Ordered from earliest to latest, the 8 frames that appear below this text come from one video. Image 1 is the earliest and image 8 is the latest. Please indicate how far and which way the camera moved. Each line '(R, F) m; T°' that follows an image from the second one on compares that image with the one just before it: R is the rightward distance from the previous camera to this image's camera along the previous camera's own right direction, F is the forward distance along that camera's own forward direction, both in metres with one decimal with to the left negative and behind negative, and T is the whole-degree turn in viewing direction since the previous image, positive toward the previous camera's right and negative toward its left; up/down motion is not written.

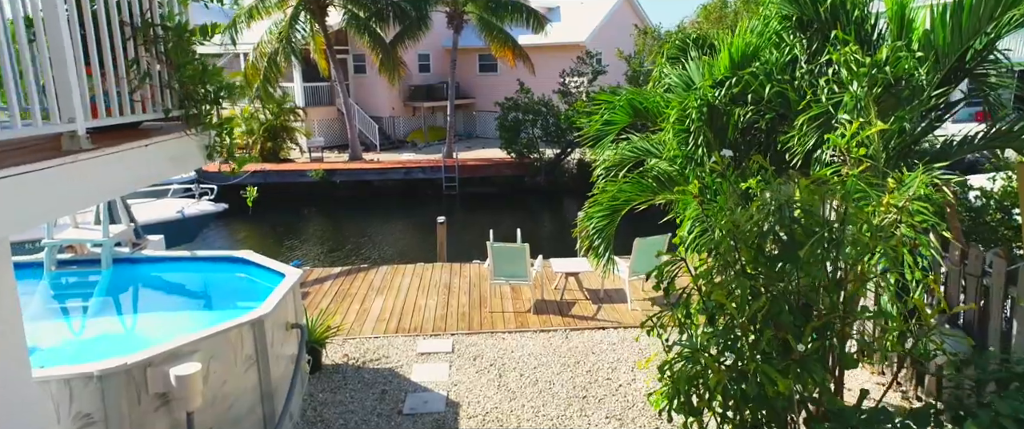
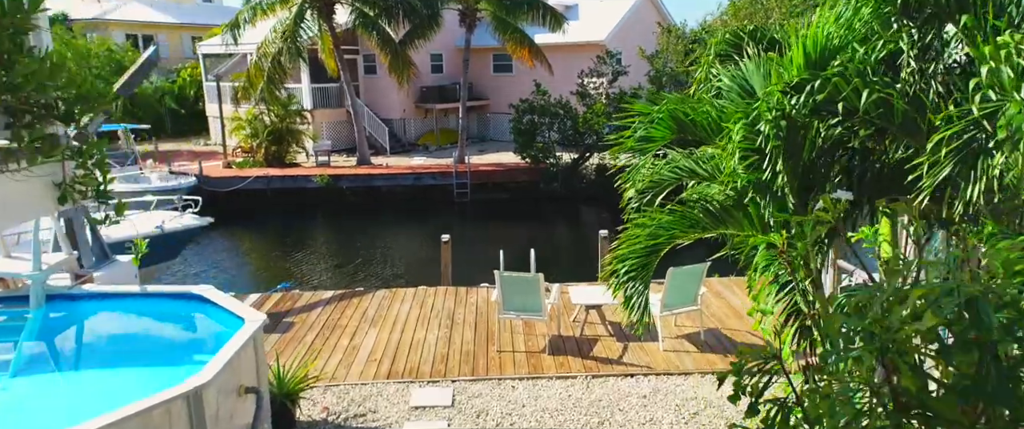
(0.0, +1.1) m; -1°
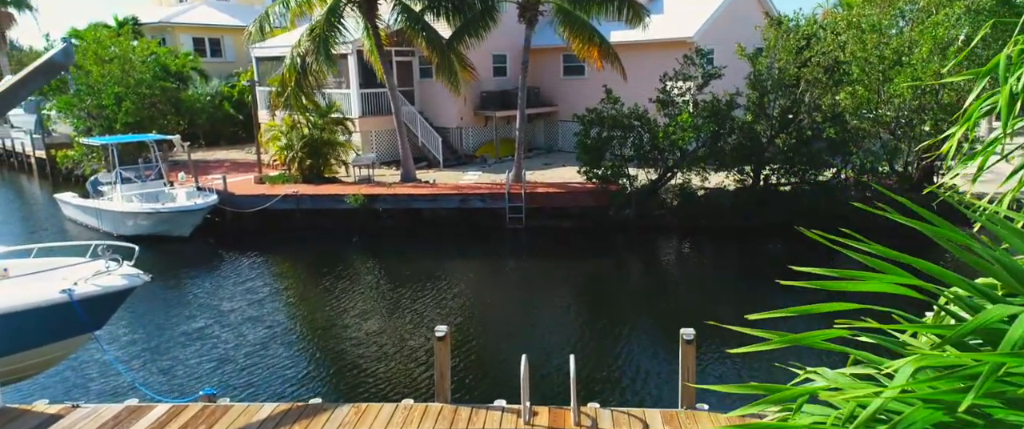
(+0.4, +3.2) m; -7°
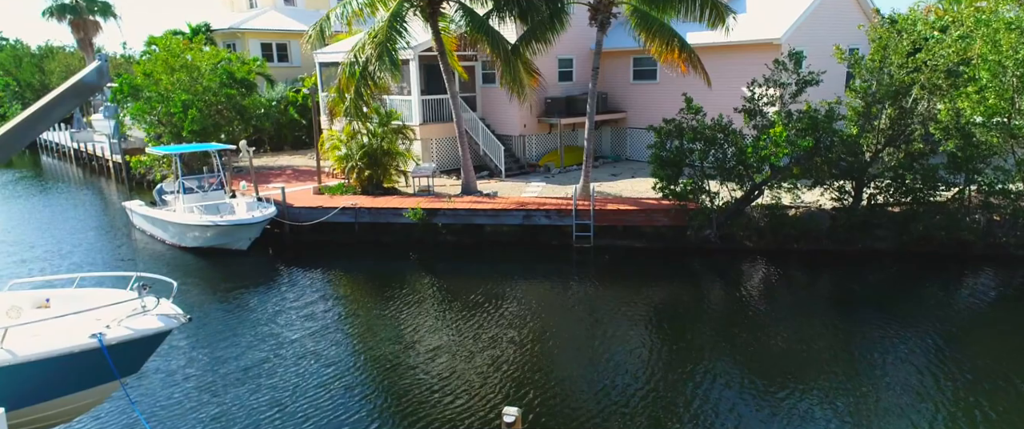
(-0.1, +1.1) m; -5°
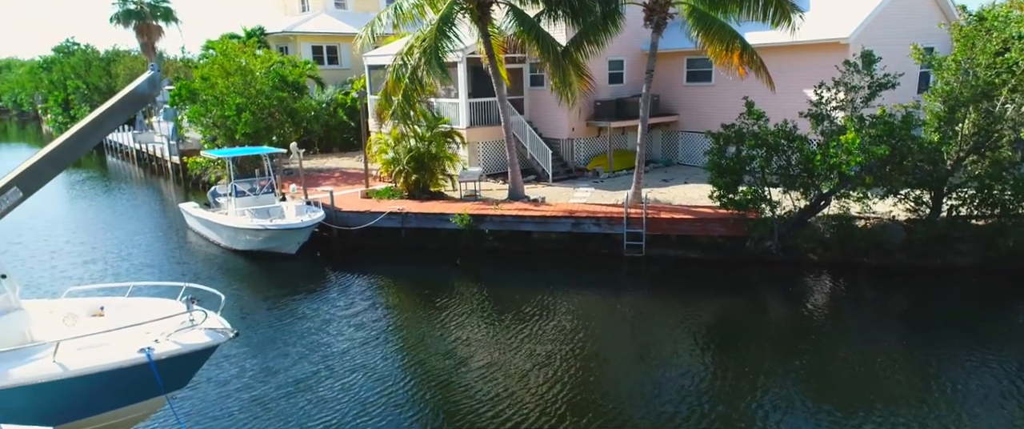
(-0.1, +0.4) m; -4°
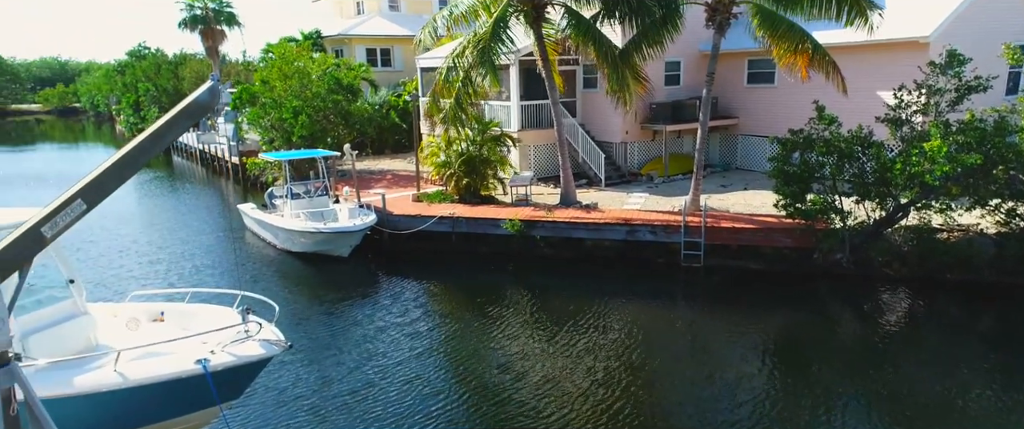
(0.0, +0.4) m; -4°
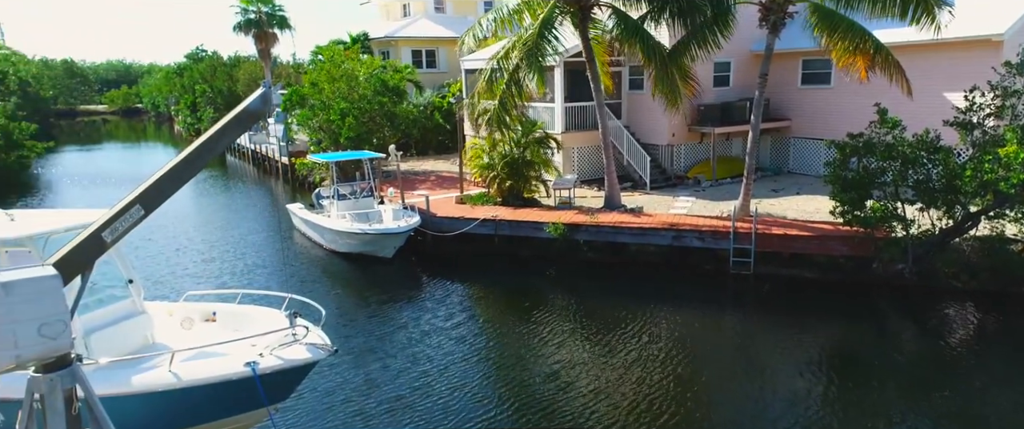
(0.0, +0.2) m; -4°
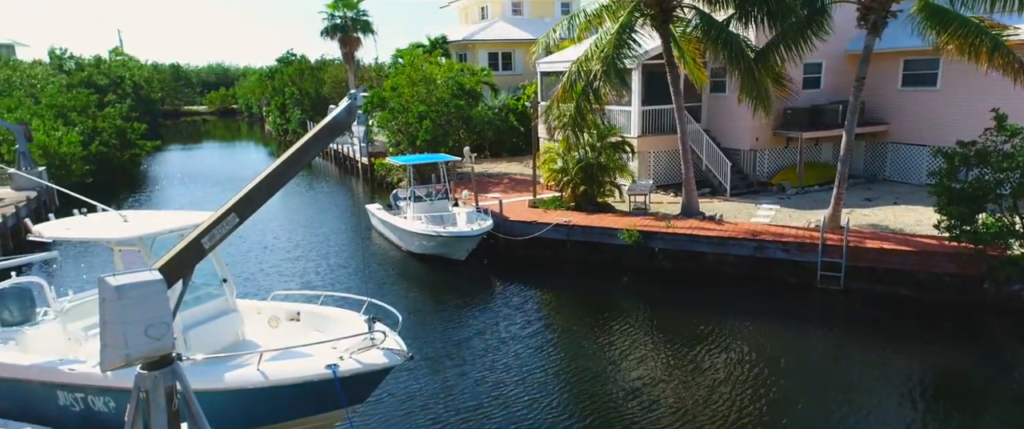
(-0.2, +0.2) m; -6°
